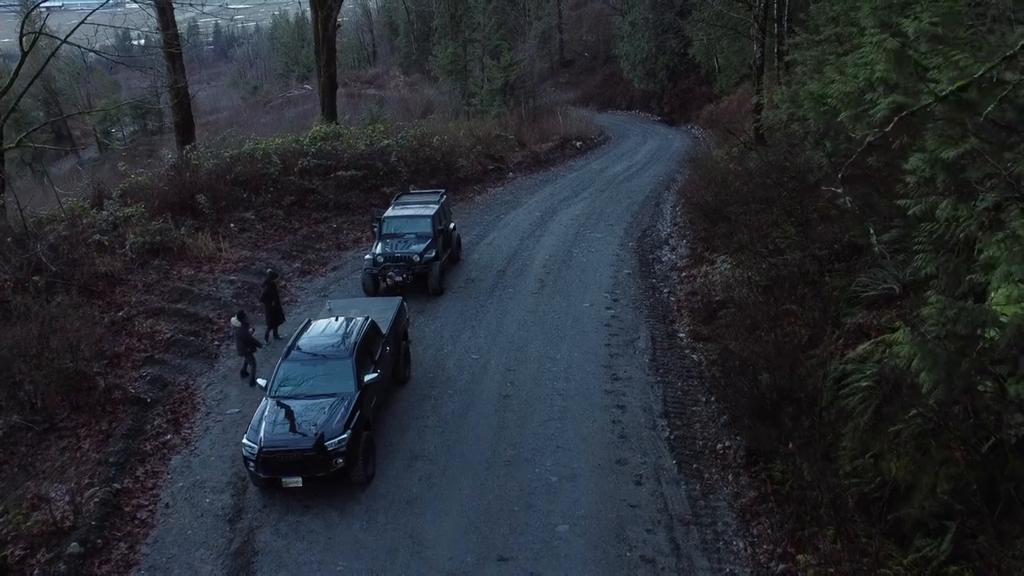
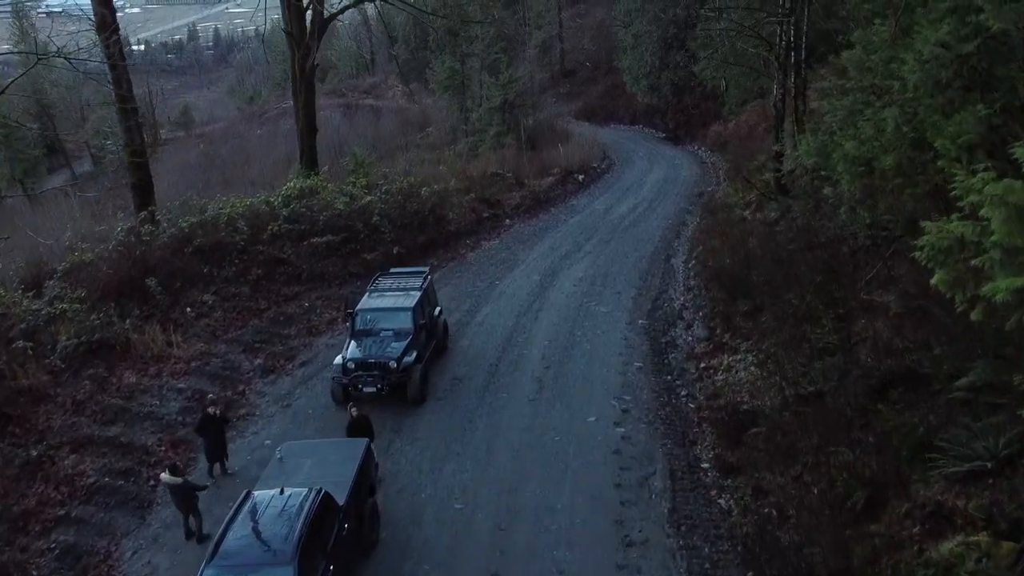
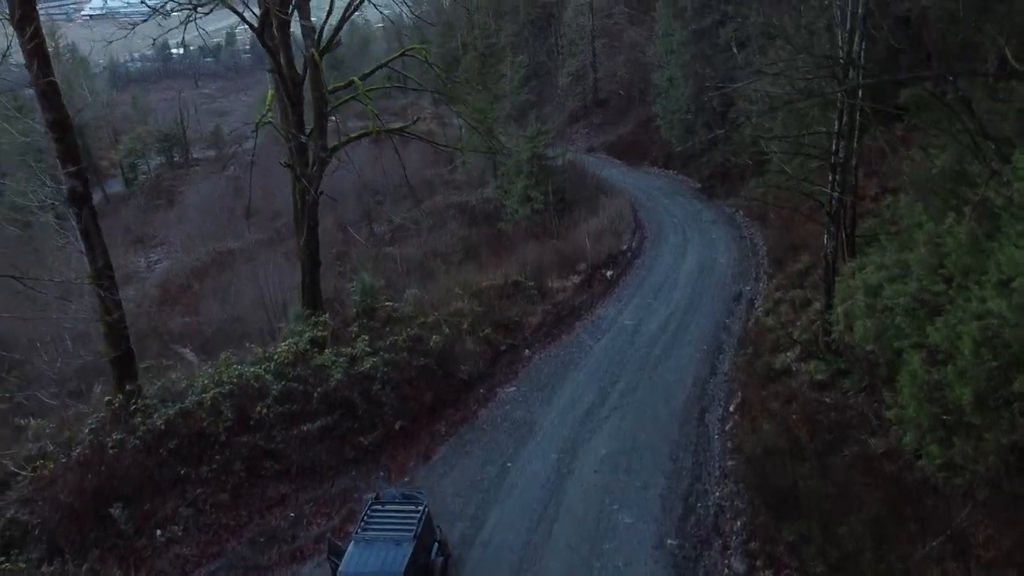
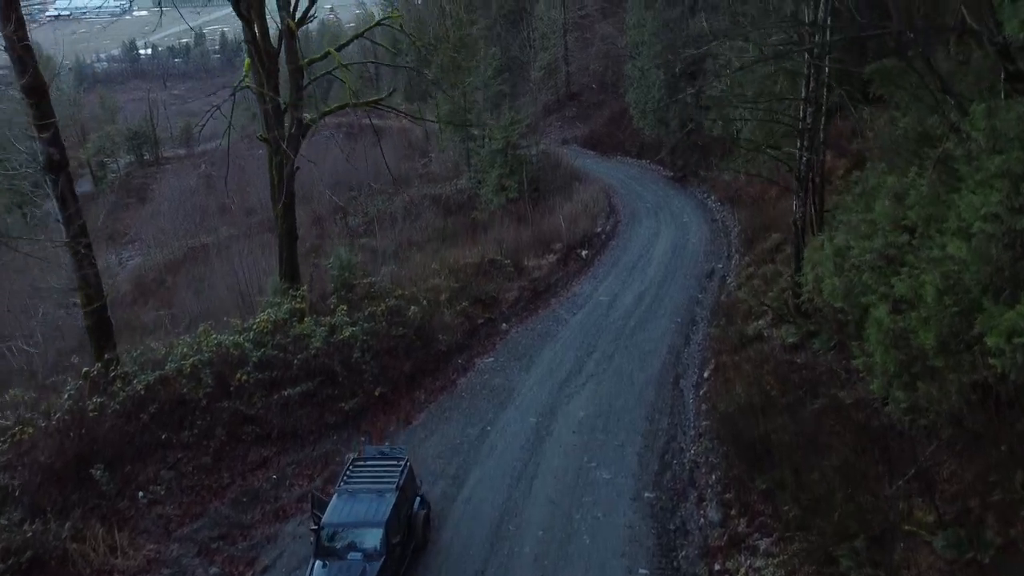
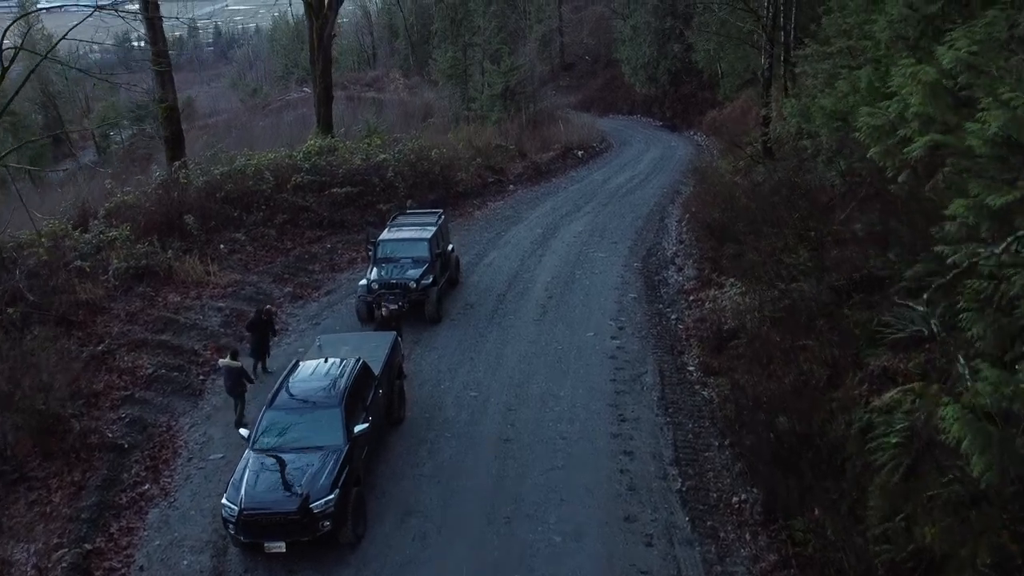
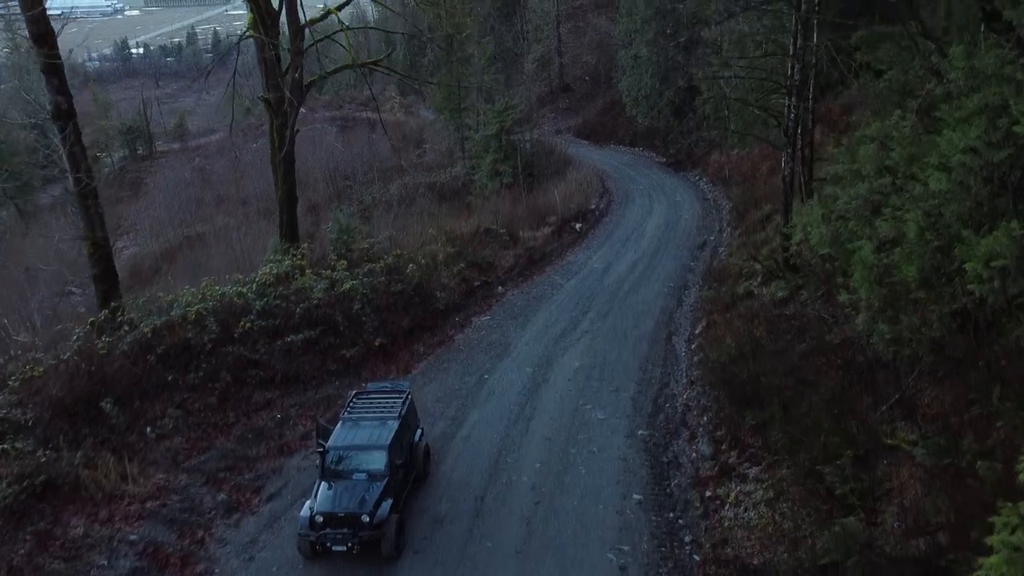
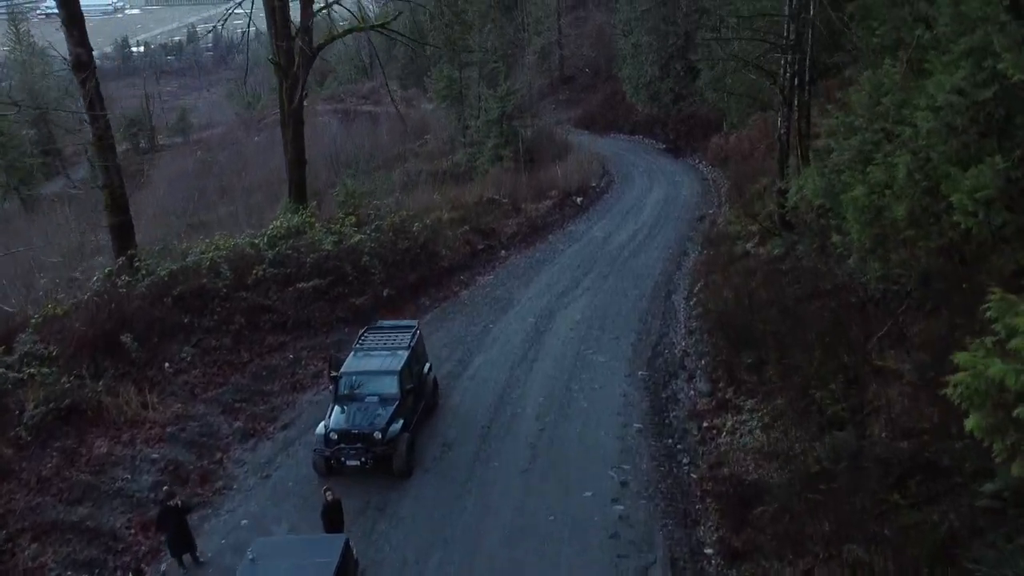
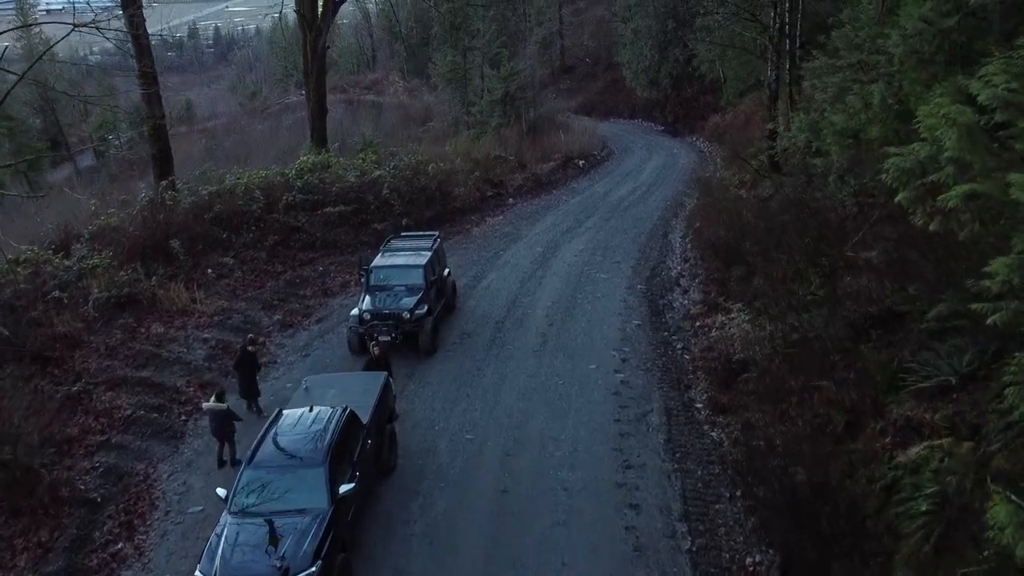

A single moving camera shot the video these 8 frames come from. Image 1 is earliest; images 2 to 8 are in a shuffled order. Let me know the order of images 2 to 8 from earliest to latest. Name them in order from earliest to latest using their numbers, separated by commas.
5, 8, 2, 7, 6, 4, 3
